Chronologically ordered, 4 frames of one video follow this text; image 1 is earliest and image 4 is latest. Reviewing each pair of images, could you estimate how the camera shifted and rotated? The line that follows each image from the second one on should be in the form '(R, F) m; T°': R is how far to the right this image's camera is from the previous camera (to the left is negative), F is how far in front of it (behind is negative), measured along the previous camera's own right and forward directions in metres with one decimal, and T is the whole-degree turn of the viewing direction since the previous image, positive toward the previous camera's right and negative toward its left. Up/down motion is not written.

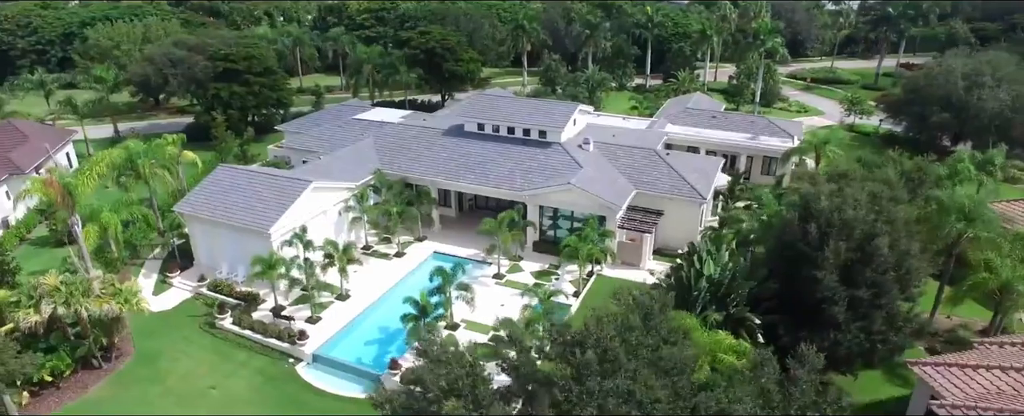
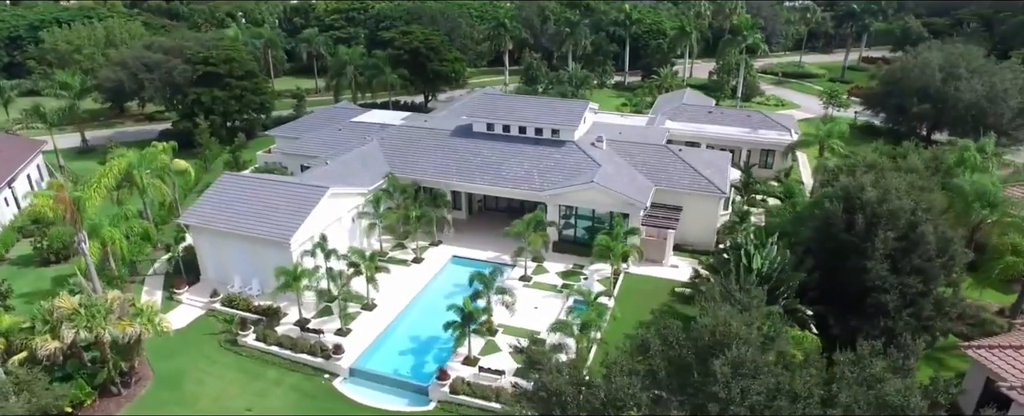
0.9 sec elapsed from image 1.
(-5.2, +0.8) m; +8°
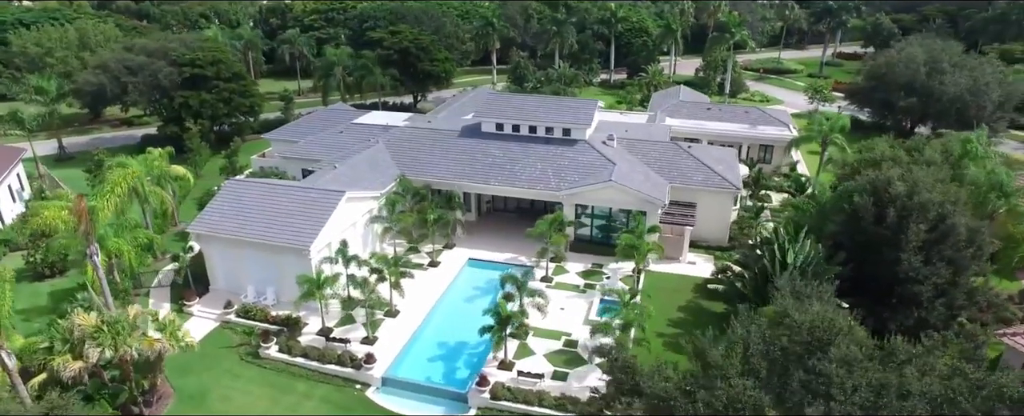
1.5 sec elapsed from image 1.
(-3.8, +0.8) m; +6°
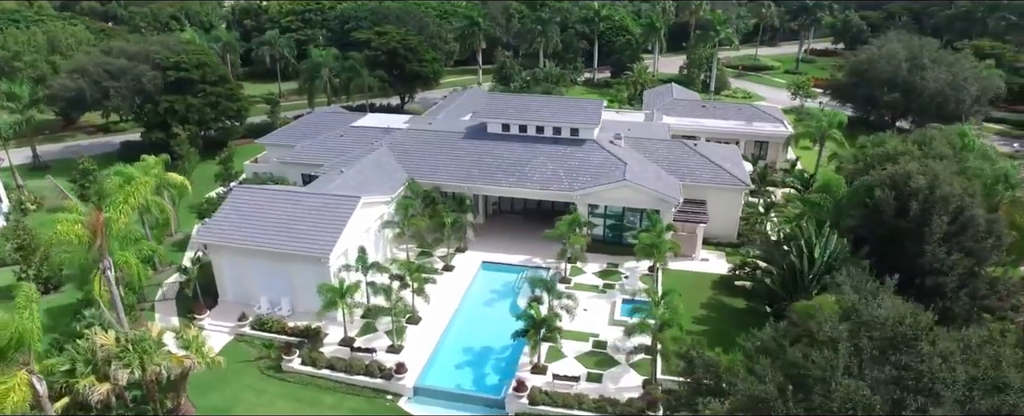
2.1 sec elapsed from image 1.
(-3.5, +0.8) m; +5°
